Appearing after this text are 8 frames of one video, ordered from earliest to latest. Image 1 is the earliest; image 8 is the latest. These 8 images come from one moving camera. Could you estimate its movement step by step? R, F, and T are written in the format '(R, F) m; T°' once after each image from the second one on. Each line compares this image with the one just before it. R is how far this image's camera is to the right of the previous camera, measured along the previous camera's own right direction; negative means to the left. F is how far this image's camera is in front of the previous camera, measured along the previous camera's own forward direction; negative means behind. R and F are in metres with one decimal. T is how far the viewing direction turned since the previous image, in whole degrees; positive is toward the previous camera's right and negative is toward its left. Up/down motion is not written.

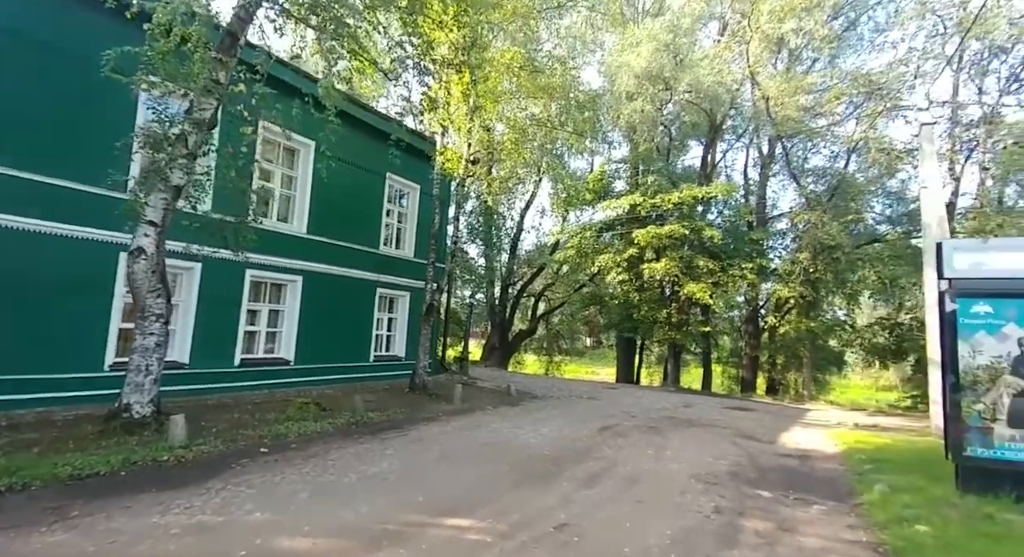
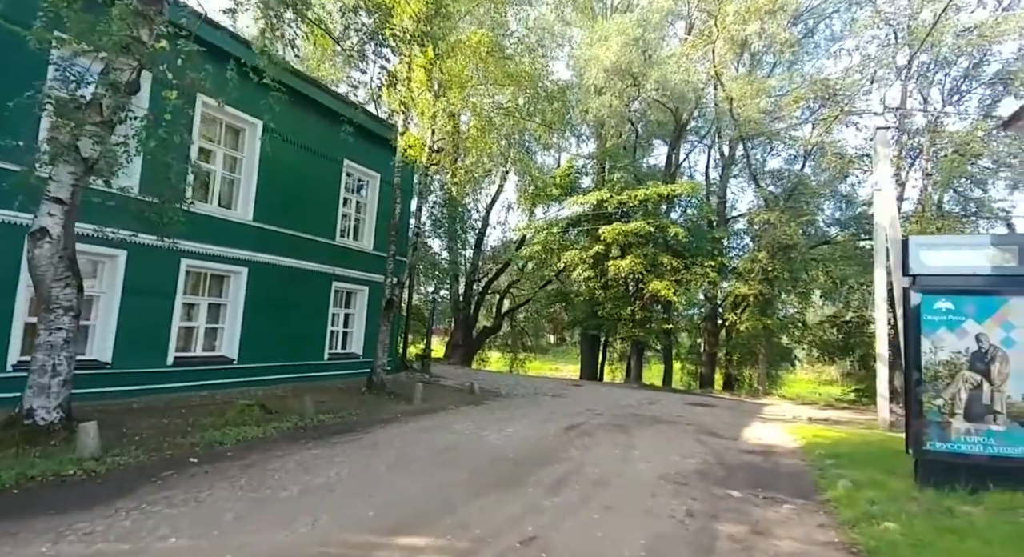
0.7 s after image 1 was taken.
(0.0, +0.4) m; +4°
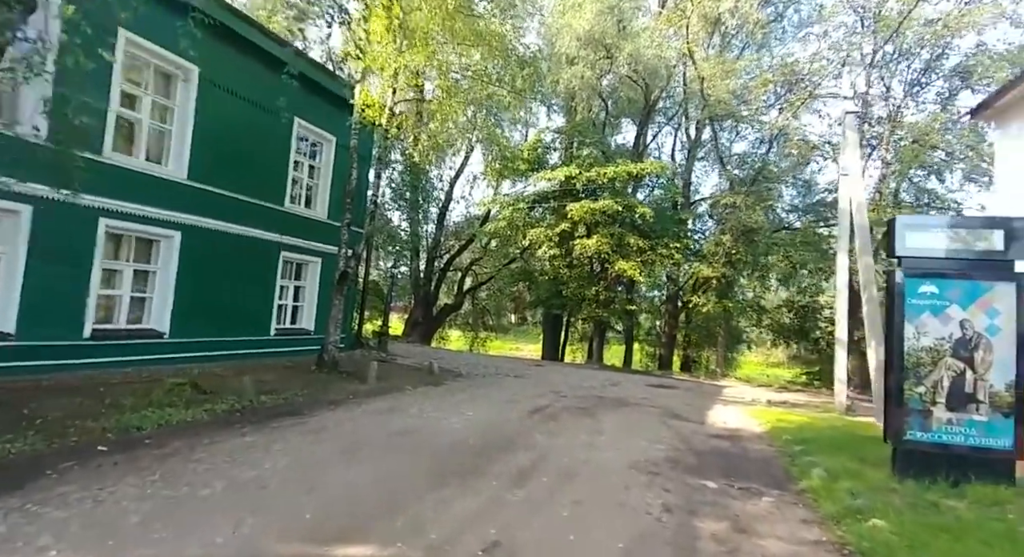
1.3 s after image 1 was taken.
(0.0, +0.6) m; +4°
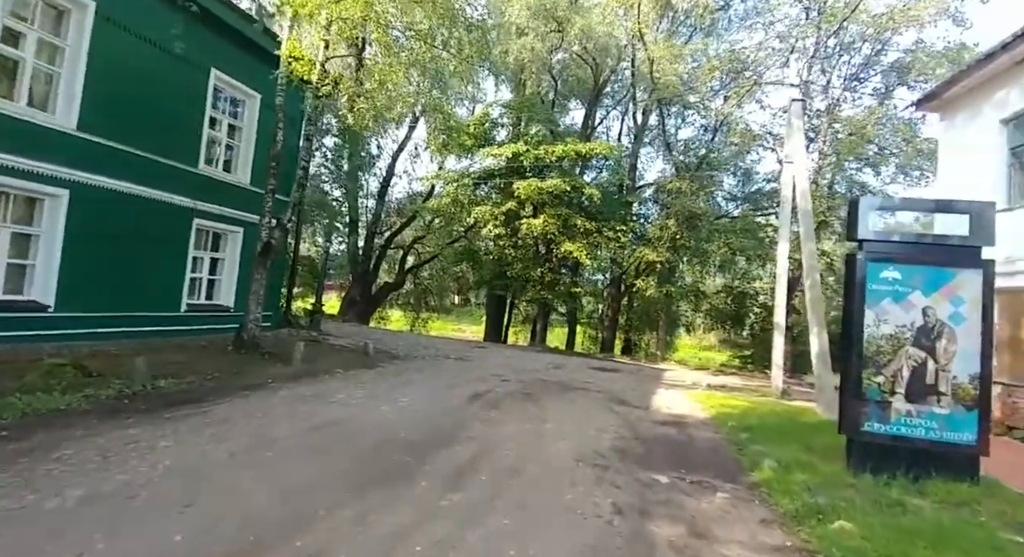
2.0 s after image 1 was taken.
(0.0, +0.6) m; +6°
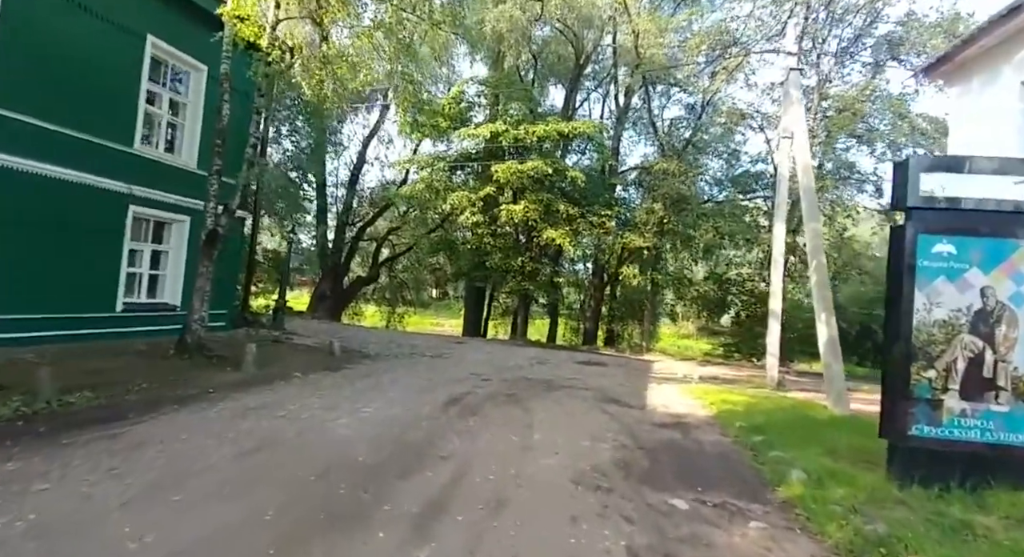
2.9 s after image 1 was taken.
(0.0, +1.0) m; +2°
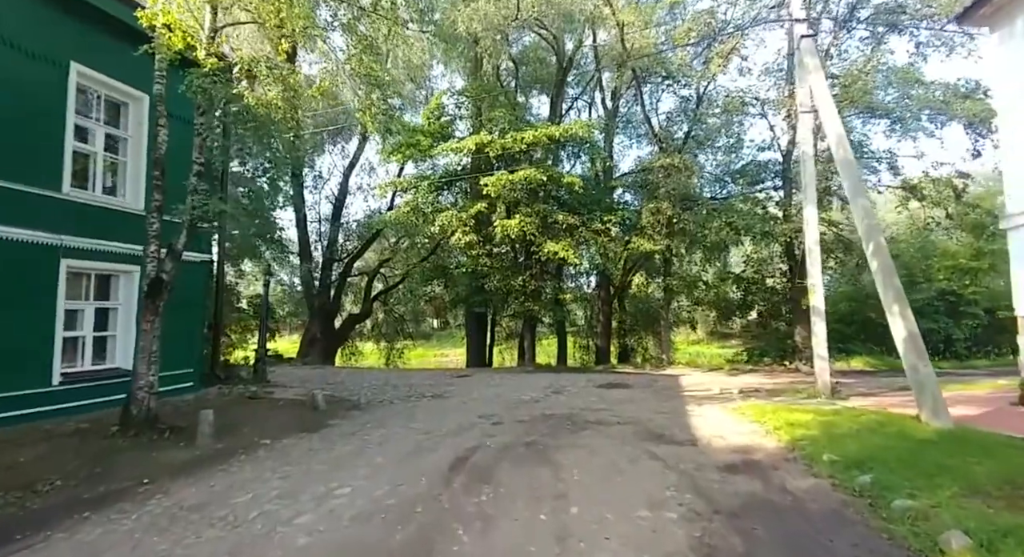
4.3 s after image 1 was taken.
(-0.1, +1.6) m; 0°
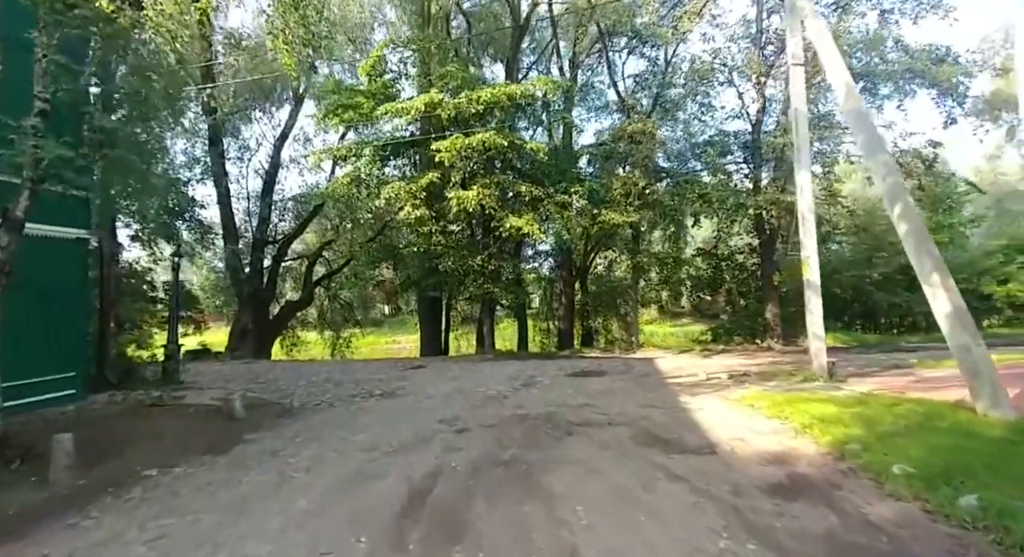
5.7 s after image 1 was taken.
(-0.2, +1.6) m; +5°
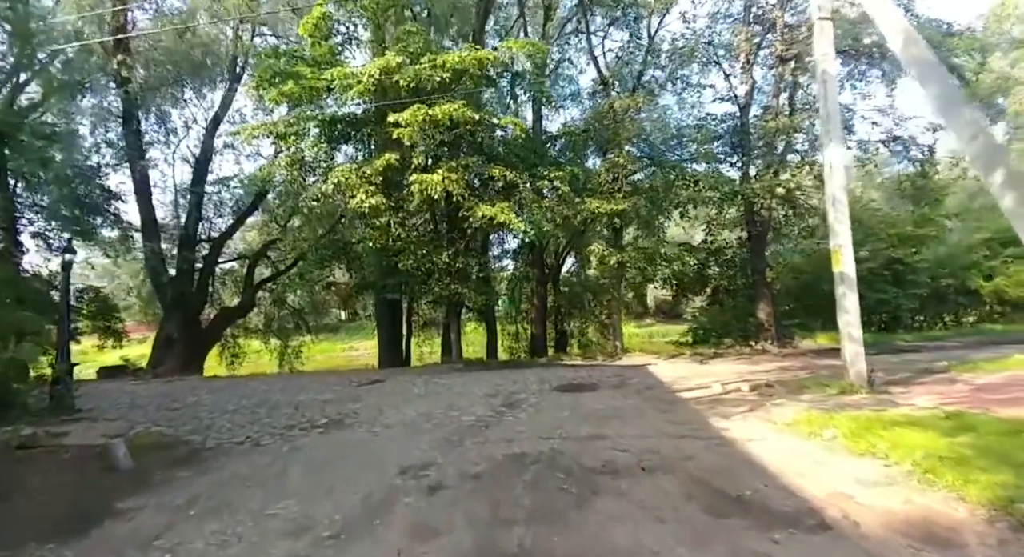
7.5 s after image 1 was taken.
(-0.3, +2.0) m; +4°
